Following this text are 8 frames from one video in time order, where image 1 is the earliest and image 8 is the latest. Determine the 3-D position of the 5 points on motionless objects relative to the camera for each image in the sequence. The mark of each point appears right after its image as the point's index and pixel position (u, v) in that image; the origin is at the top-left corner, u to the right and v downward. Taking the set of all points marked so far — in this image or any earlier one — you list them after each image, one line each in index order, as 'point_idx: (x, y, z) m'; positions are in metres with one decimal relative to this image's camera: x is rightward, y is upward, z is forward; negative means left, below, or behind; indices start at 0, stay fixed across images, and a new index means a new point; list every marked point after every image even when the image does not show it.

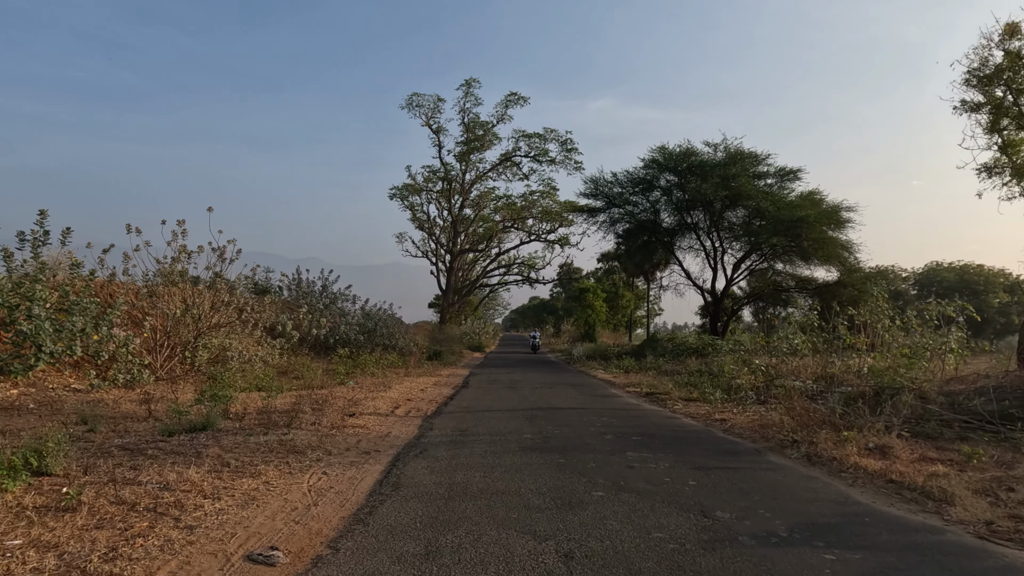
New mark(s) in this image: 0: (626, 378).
0: (+2.3, -1.8, +11.9) m
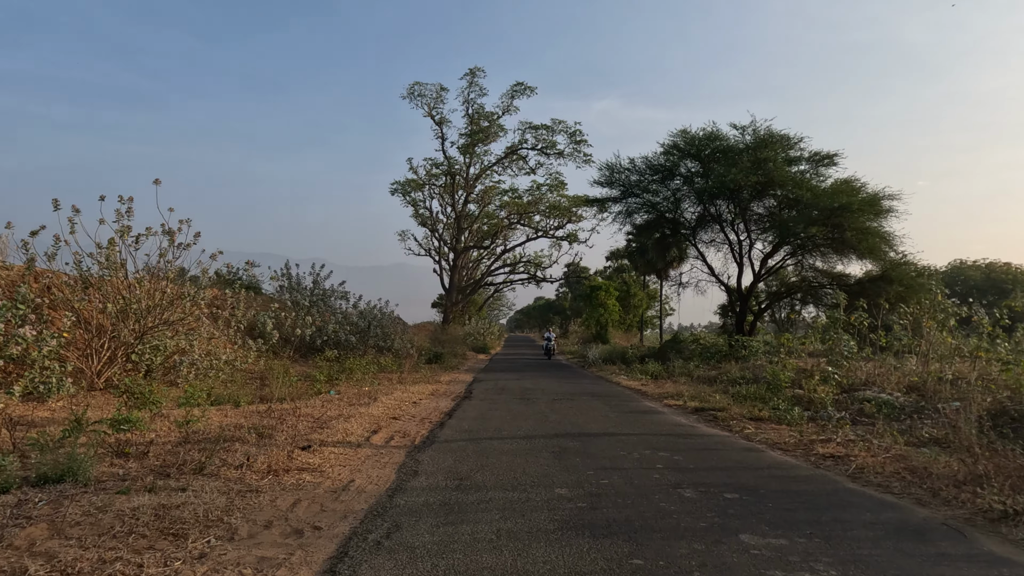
0: (+2.5, -1.7, +10.1) m
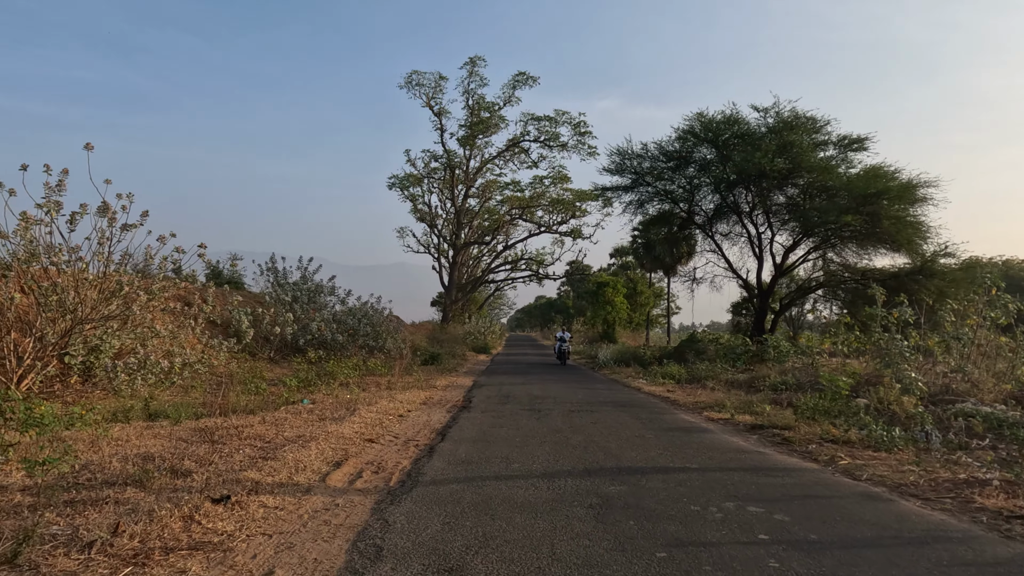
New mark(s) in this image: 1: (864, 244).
0: (+2.6, -1.6, +8.7) m
1: (+10.4, +1.3, +17.2) m
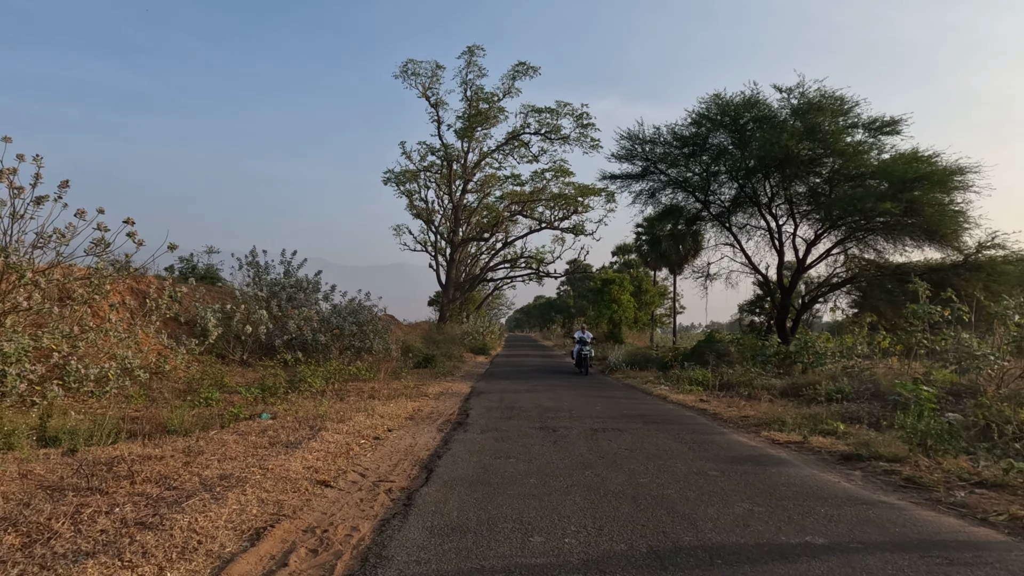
0: (+2.7, -1.4, +7.3) m
1: (+10.4, +1.4, +15.8) m
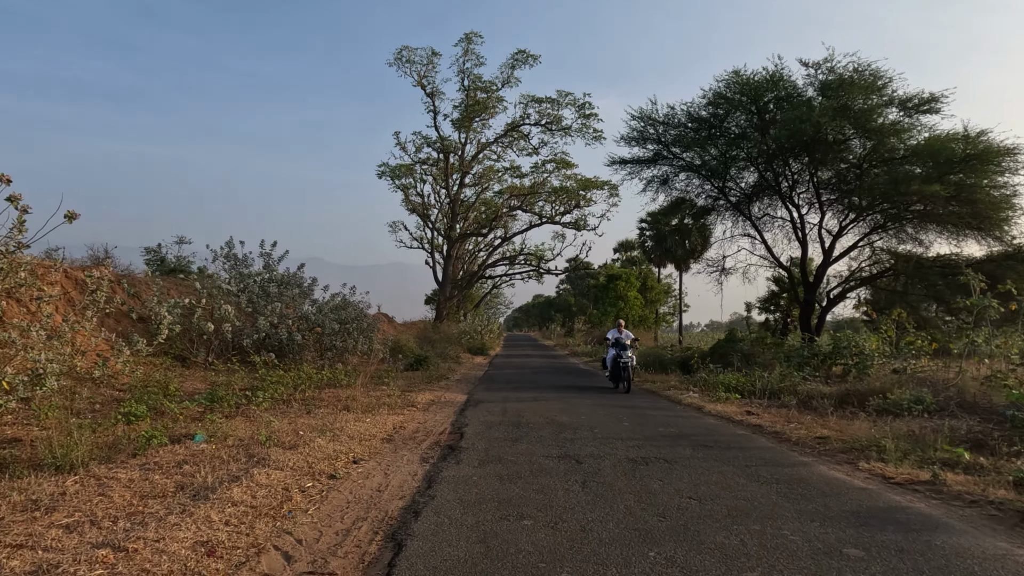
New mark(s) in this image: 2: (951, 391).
0: (+2.7, -1.3, +5.9) m
1: (+10.4, +1.6, +14.4) m
2: (+4.9, -1.1, +6.6) m
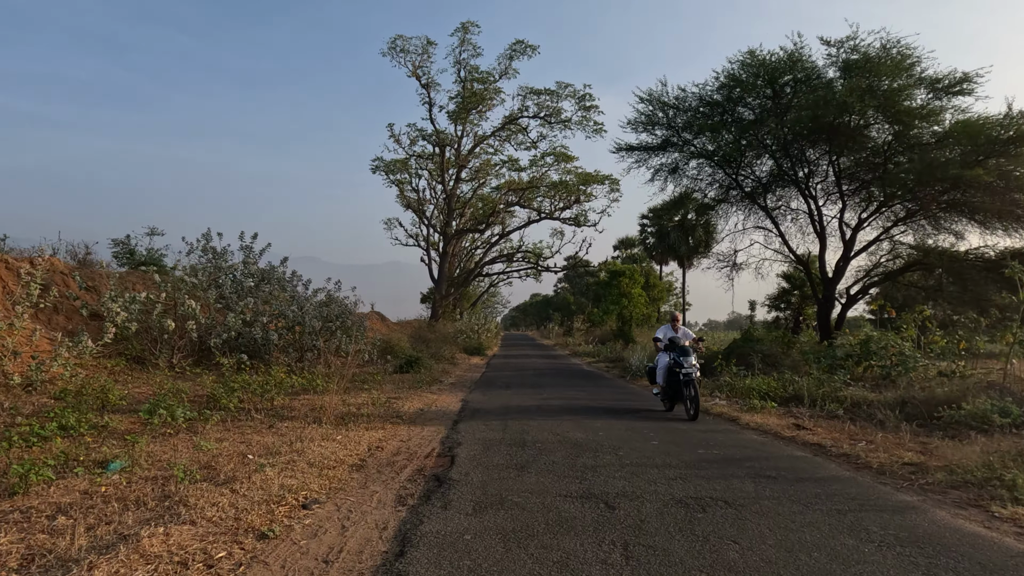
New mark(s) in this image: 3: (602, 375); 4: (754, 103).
0: (+2.8, -1.2, +4.8) m
1: (+10.4, +1.7, +13.4) m
2: (+4.9, -1.0, +5.6) m
3: (+2.1, -2.0, +13.7) m
4: (+6.2, +4.7, +14.9) m
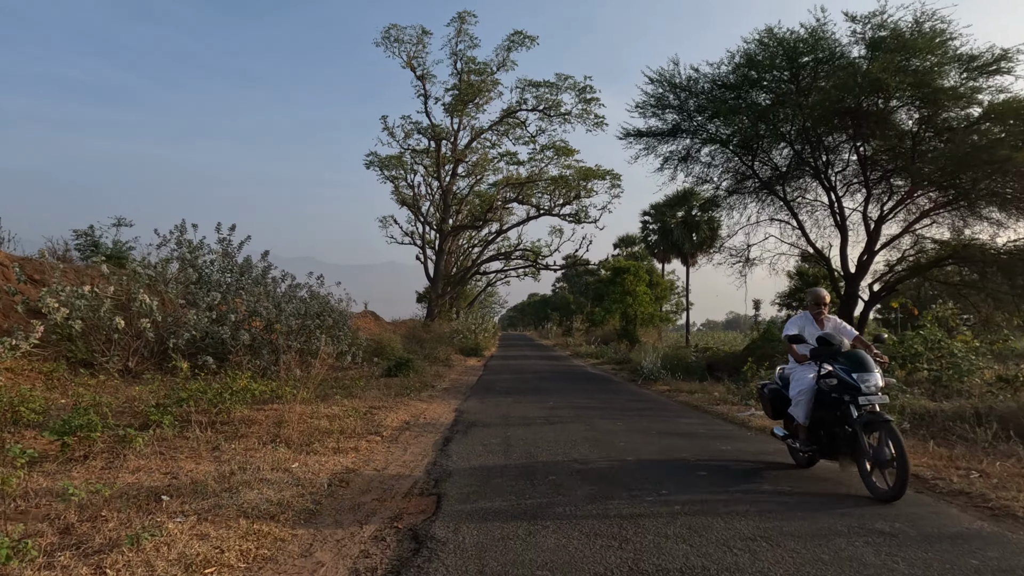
0: (+2.8, -1.1, +3.8) m
1: (+10.4, +1.8, +12.4) m
2: (+4.9, -1.0, +4.5) m
3: (+2.1, -1.9, +12.6) m
4: (+6.2, +4.8, +13.9) m
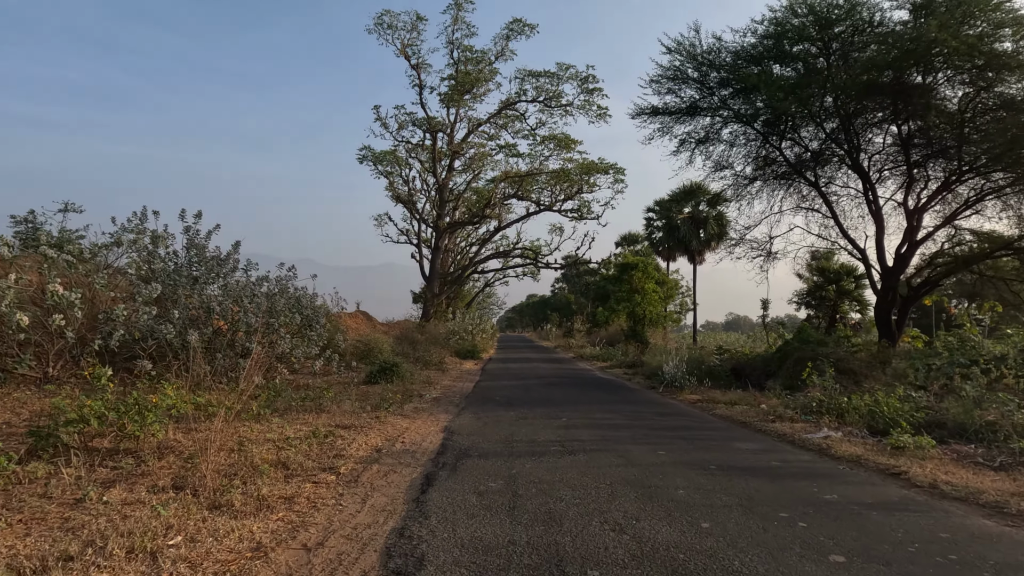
0: (+2.8, -1.0, +2.4) m
1: (+10.4, +1.9, +11.0) m
2: (+5.0, -0.8, +3.1) m
3: (+2.1, -1.8, +11.2) m
4: (+6.2, +4.9, +12.5) m
